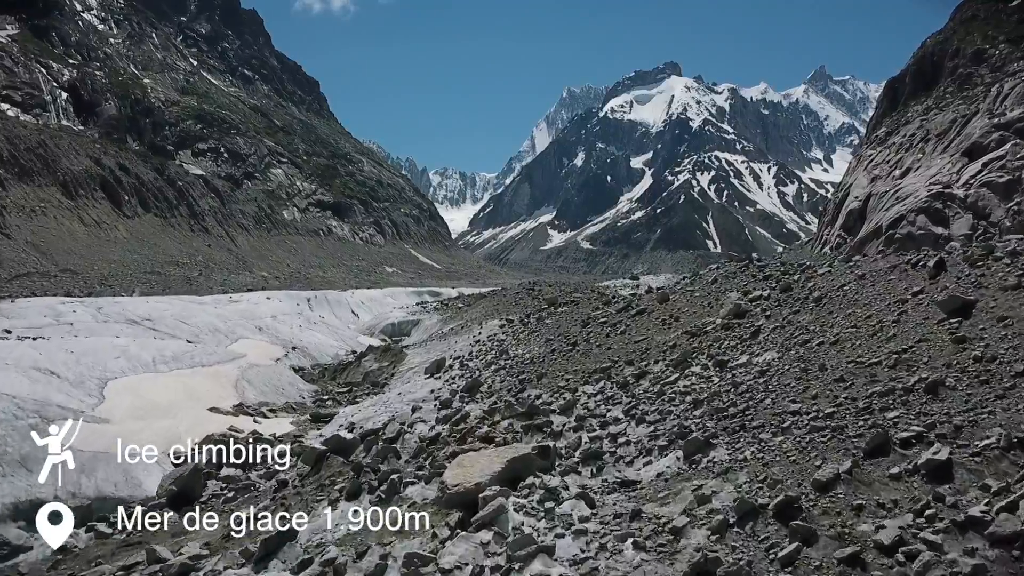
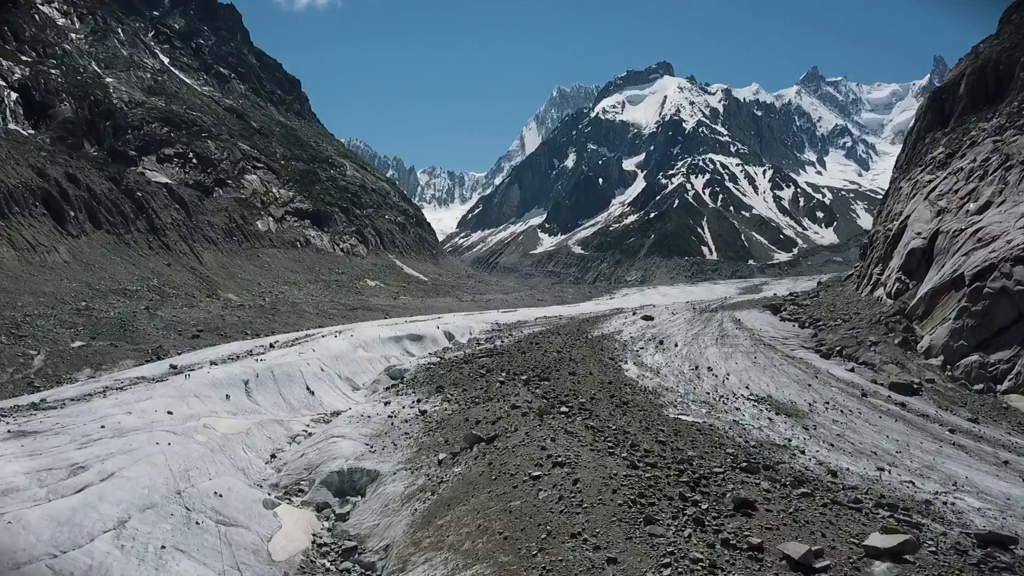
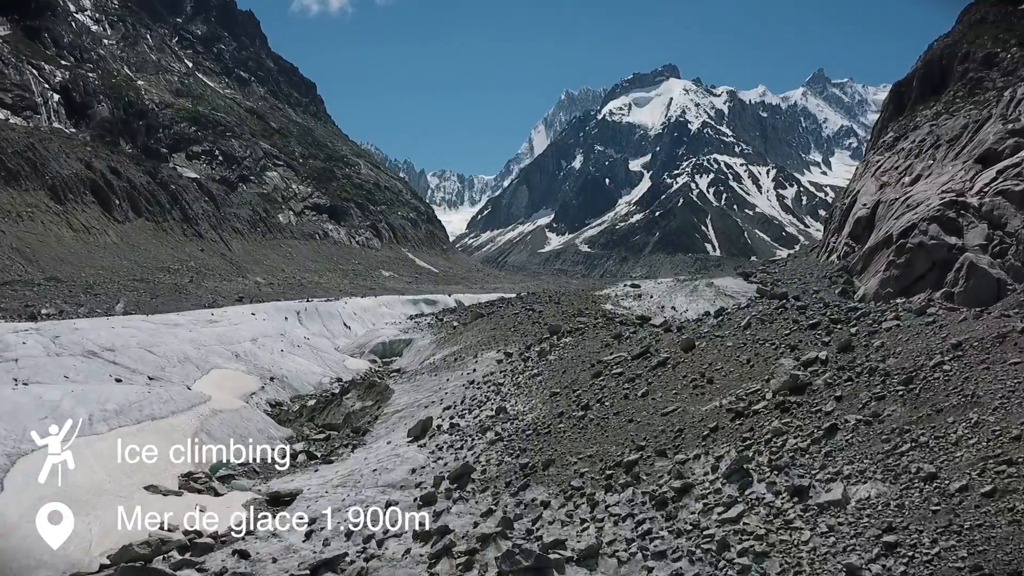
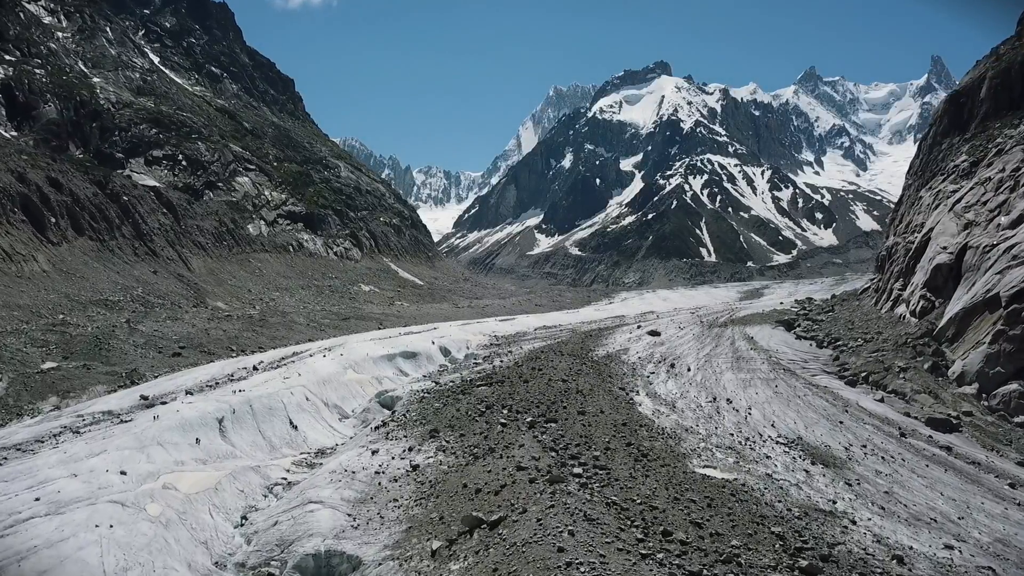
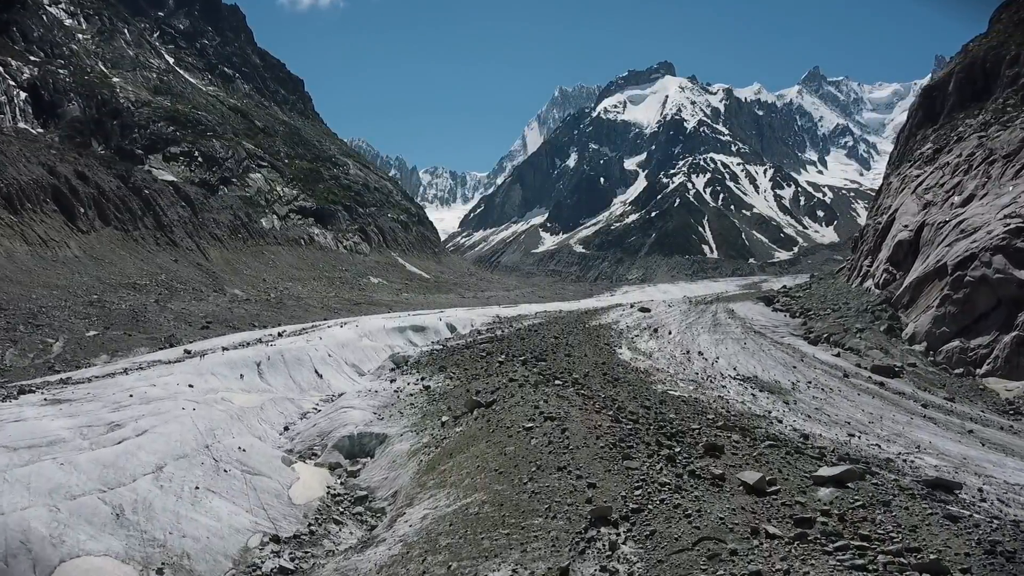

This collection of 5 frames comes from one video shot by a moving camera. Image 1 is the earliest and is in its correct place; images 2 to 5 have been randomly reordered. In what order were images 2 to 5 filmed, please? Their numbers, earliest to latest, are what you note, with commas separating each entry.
3, 5, 2, 4
